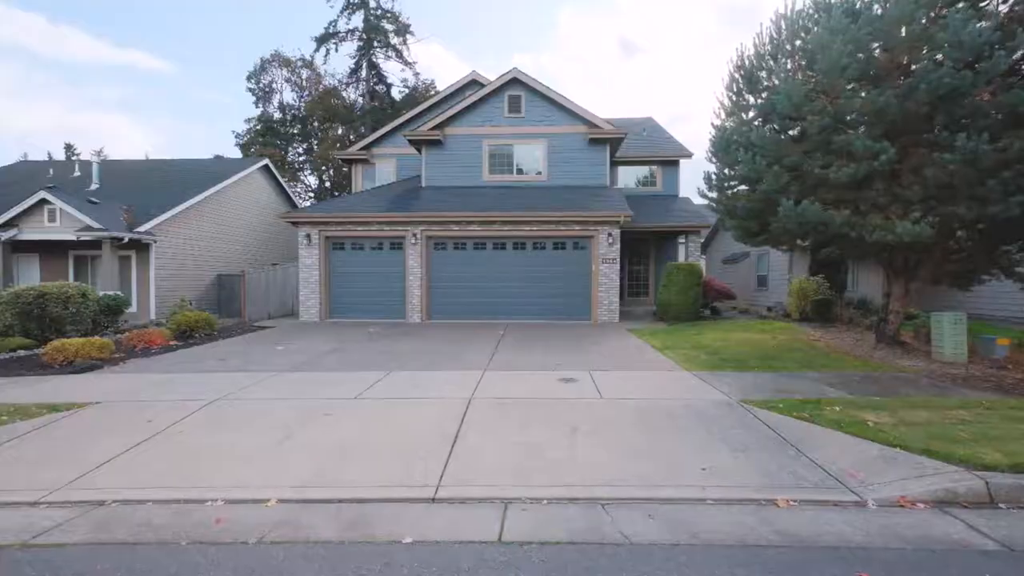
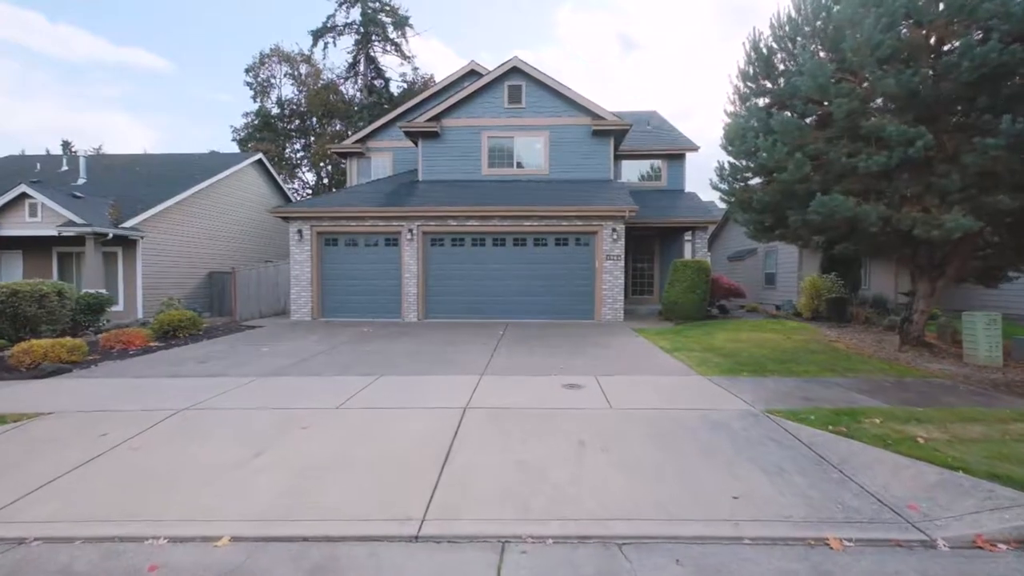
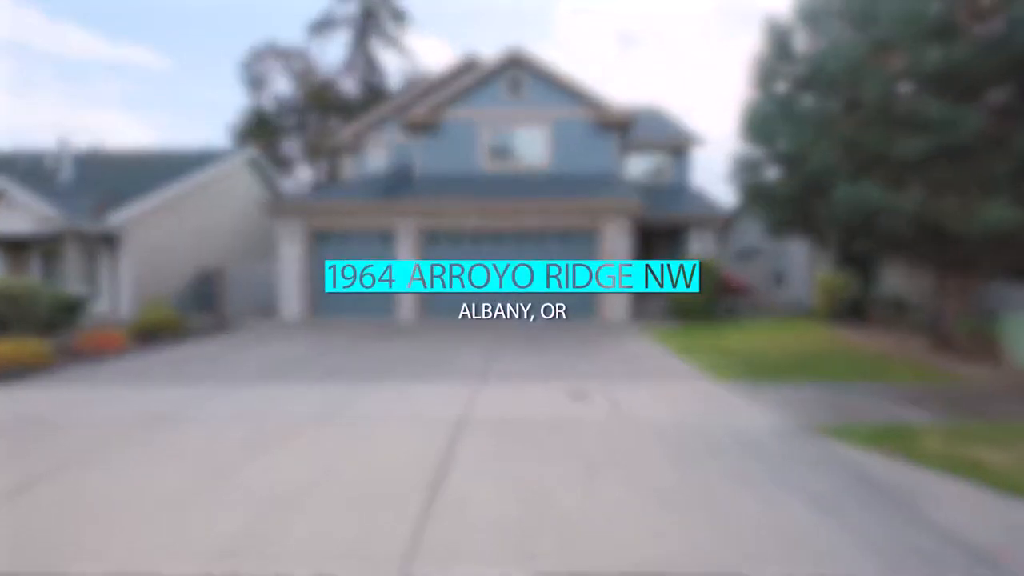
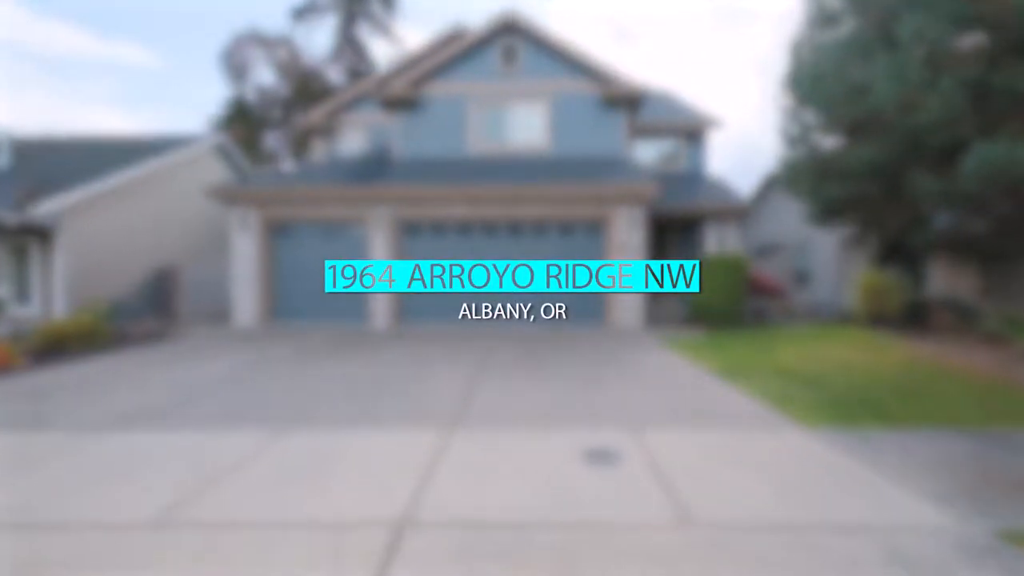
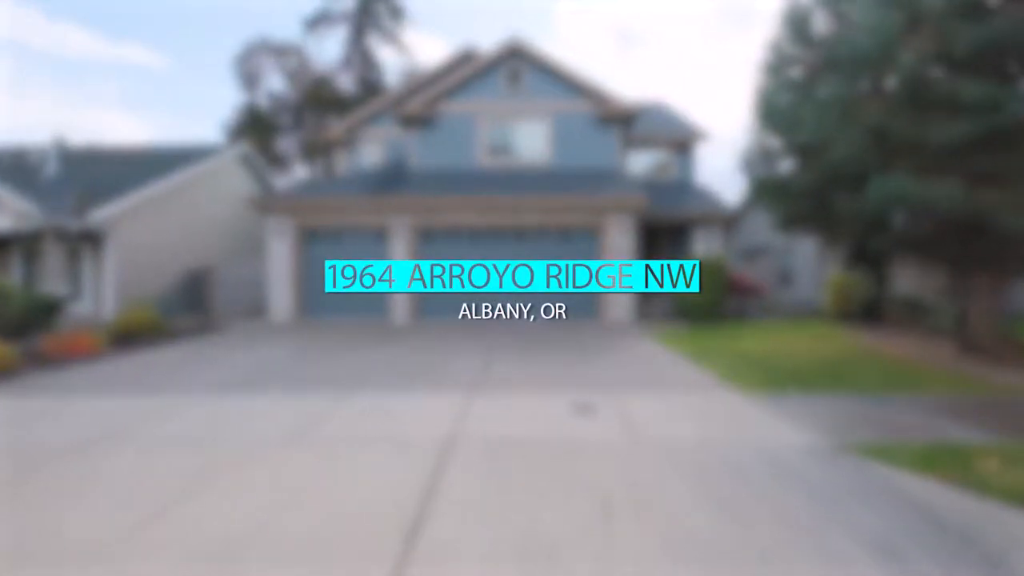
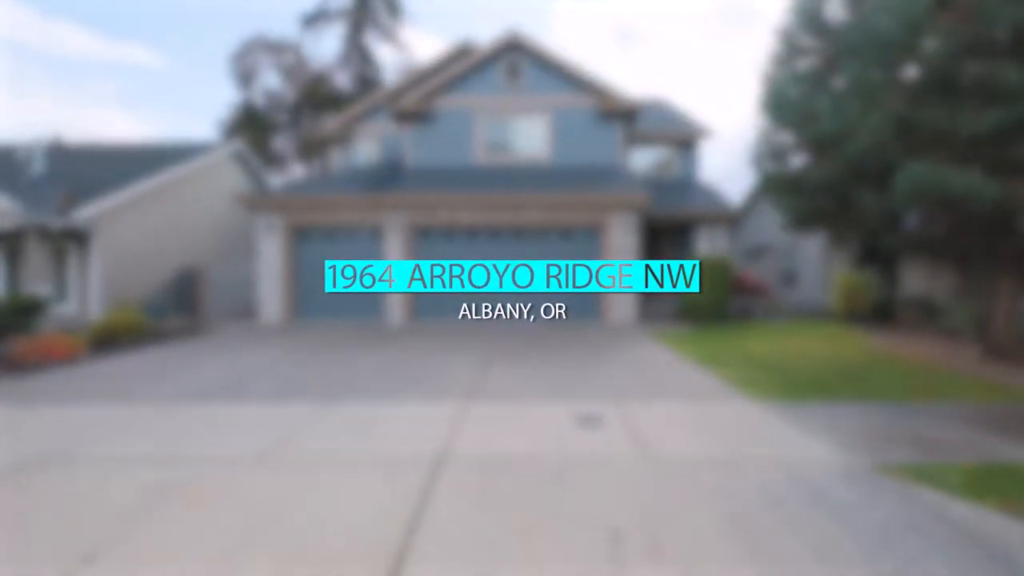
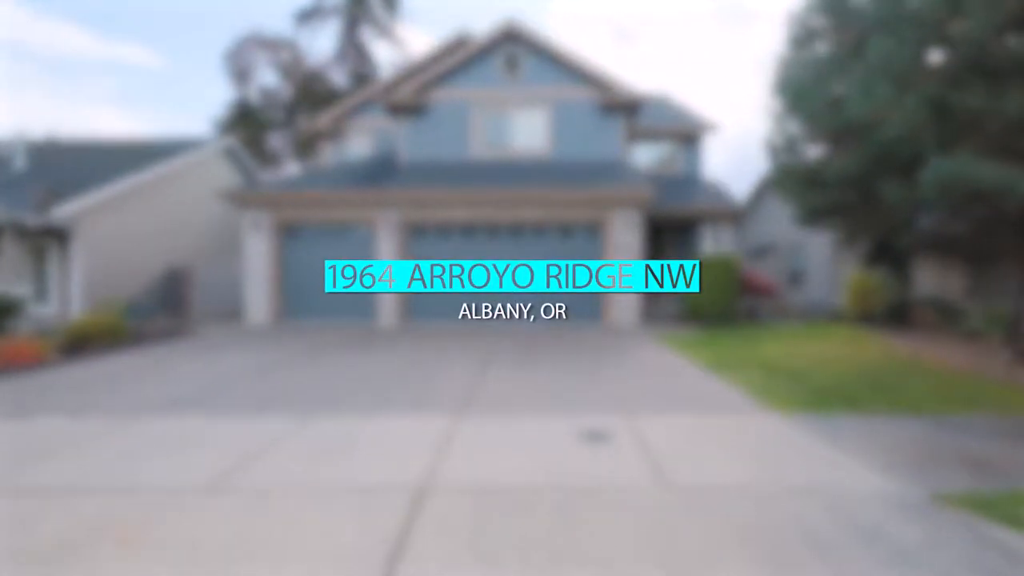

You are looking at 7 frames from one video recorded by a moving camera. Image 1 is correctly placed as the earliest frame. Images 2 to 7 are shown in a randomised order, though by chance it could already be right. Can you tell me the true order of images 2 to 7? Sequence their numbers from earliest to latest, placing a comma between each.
2, 3, 5, 6, 7, 4
